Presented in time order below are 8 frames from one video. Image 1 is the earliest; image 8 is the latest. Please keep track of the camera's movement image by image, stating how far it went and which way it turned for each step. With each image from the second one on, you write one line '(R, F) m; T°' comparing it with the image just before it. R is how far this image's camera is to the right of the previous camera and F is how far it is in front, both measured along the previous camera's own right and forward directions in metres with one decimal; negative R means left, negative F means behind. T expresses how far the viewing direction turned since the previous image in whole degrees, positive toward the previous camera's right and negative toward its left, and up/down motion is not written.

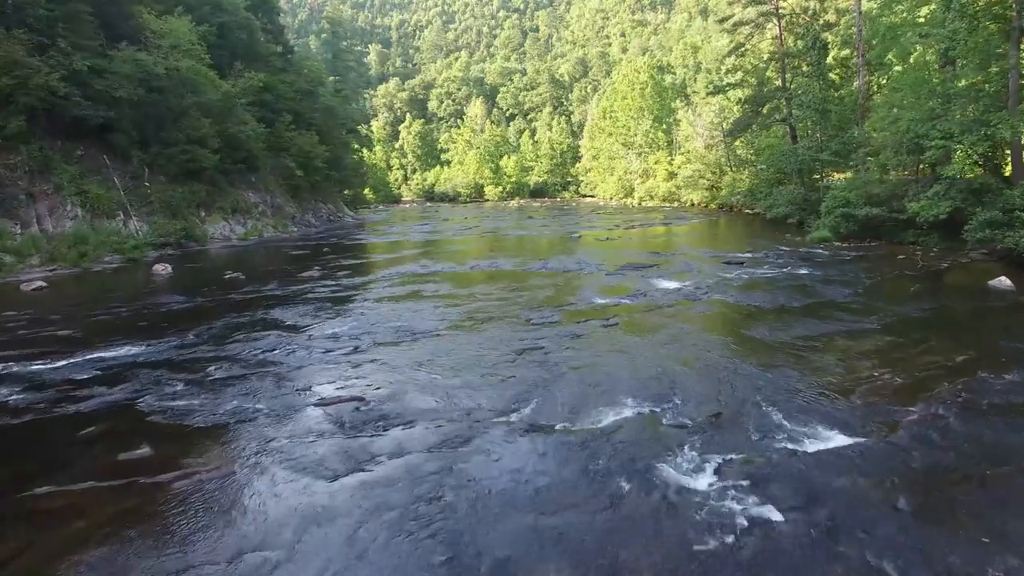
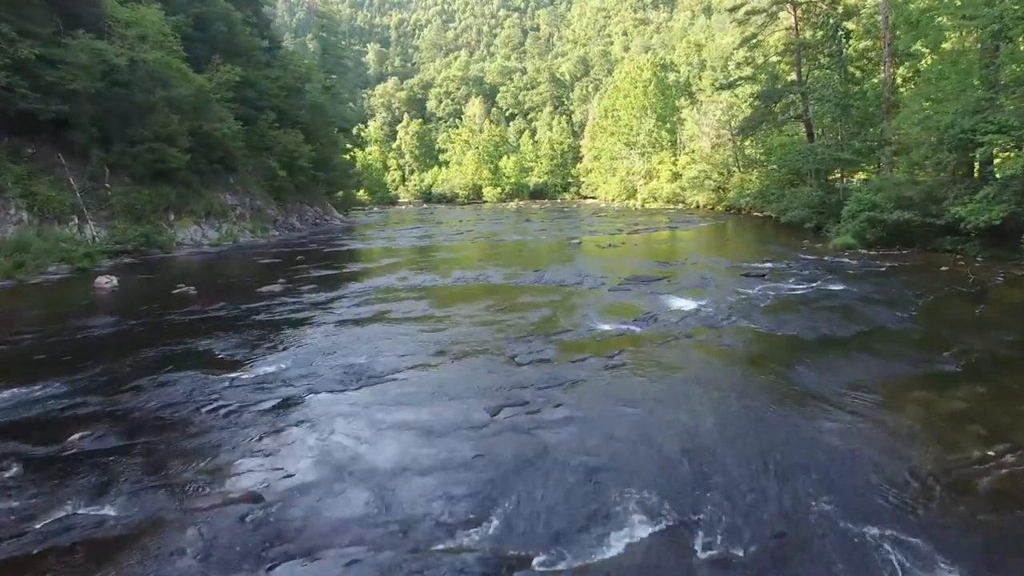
(+0.2, +2.1) m; 0°
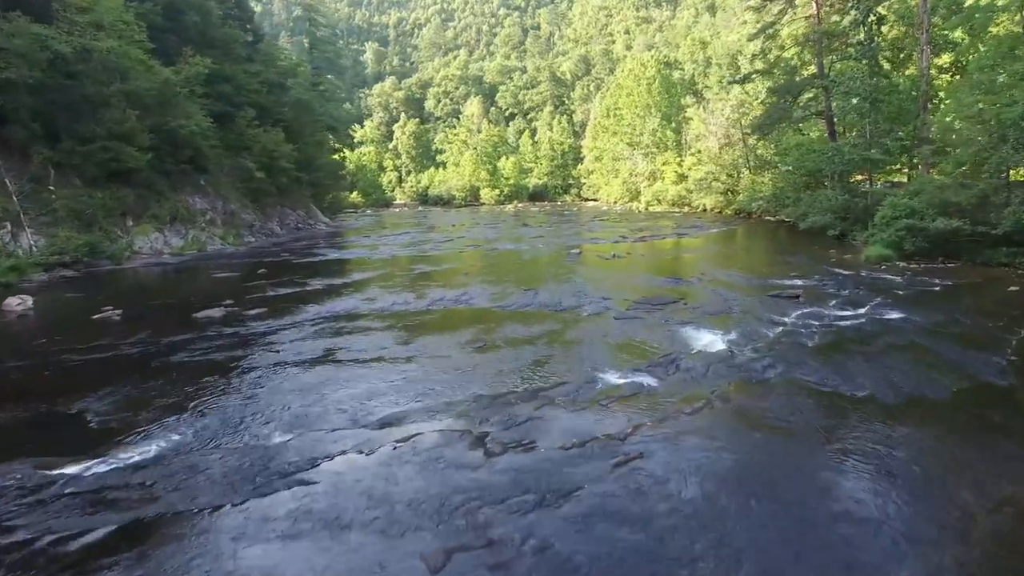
(+0.2, +2.4) m; 0°
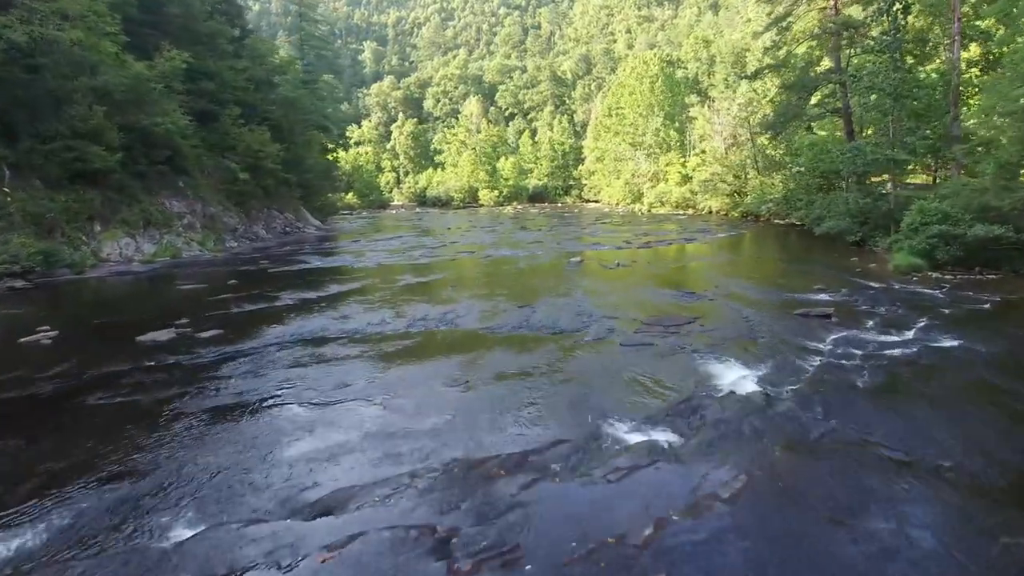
(+0.1, +1.6) m; 0°
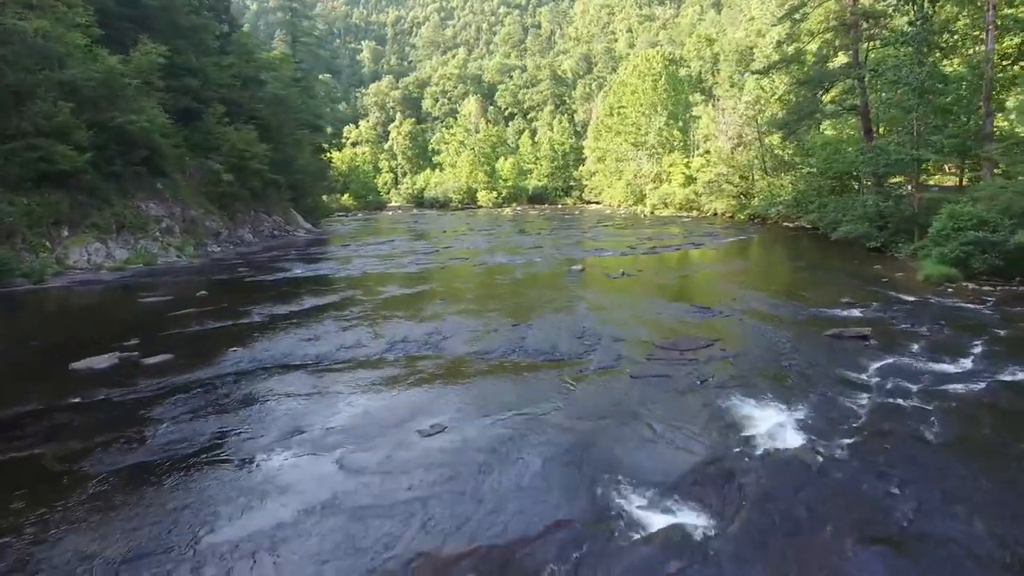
(+0.1, +1.4) m; 0°
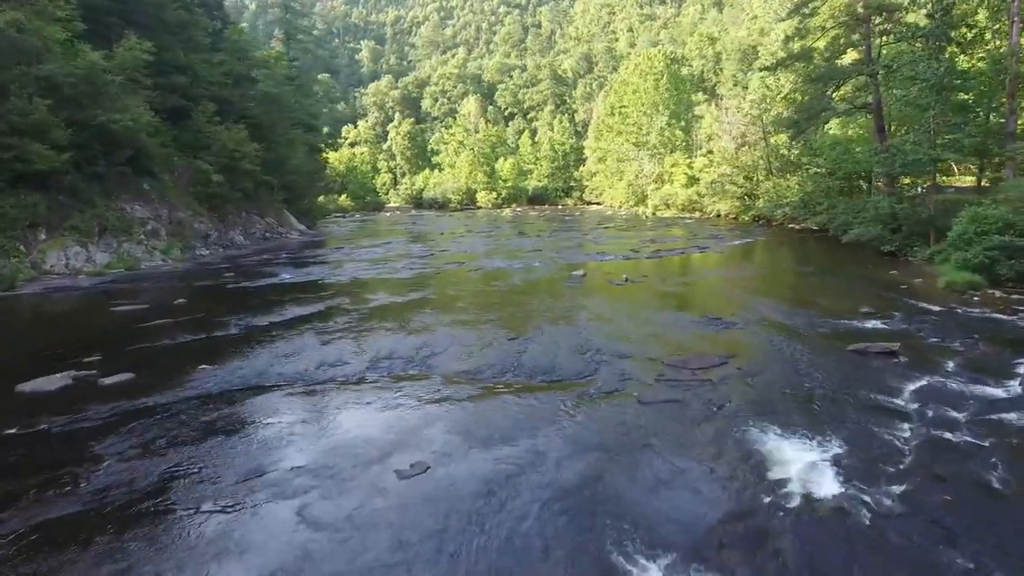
(0.0, +0.9) m; 0°
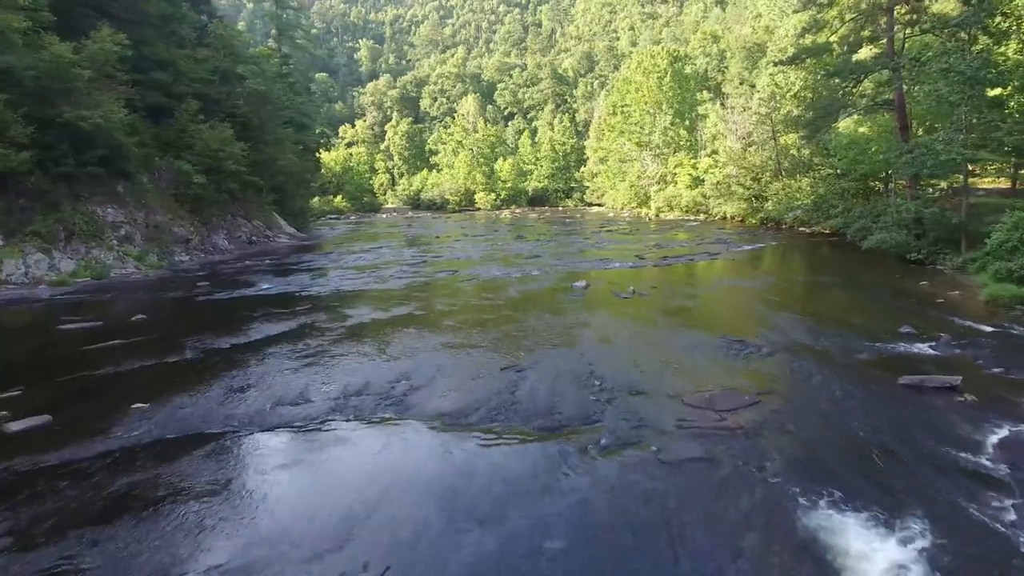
(+0.1, +1.5) m; 0°
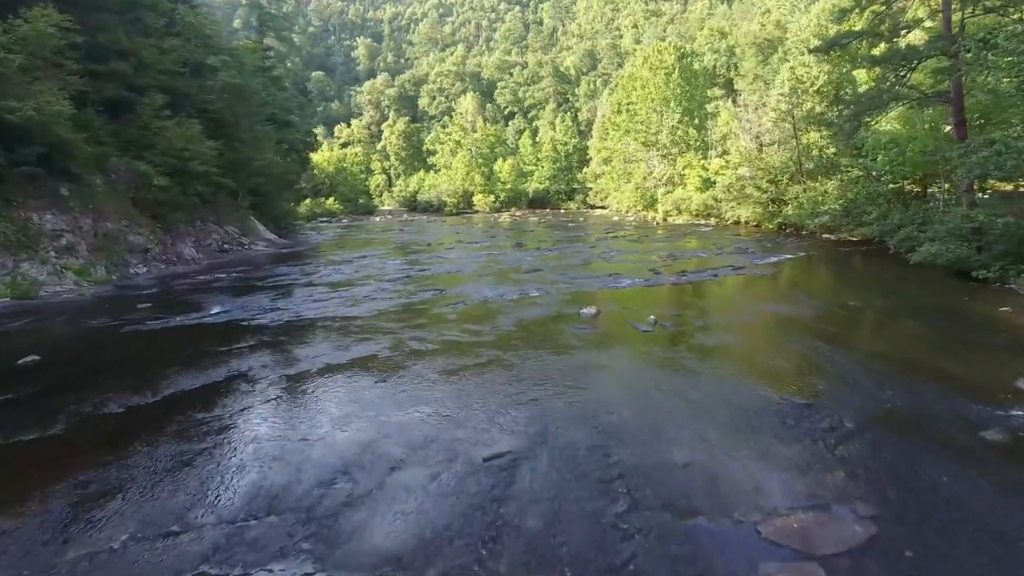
(+0.1, +2.8) m; 0°
